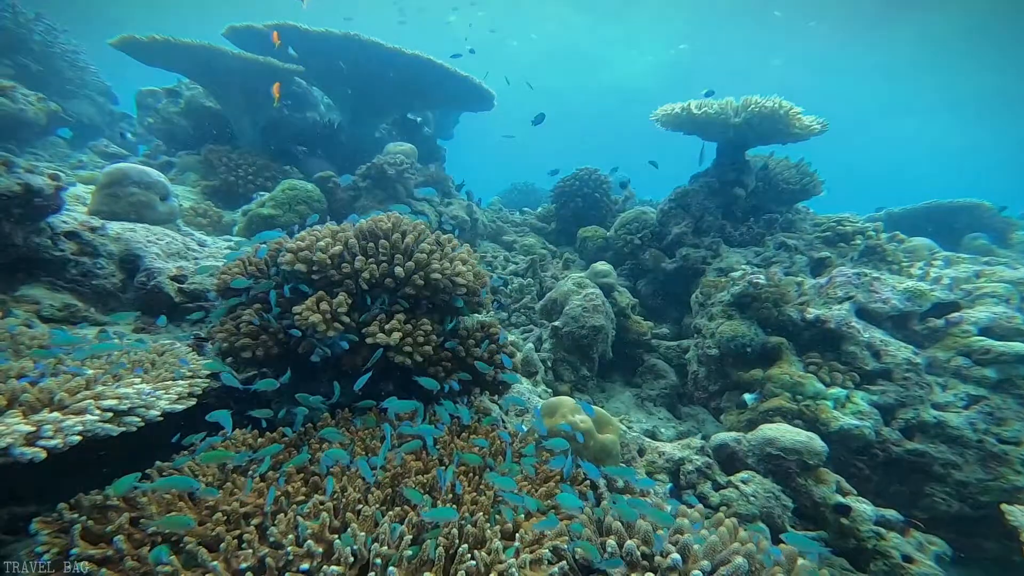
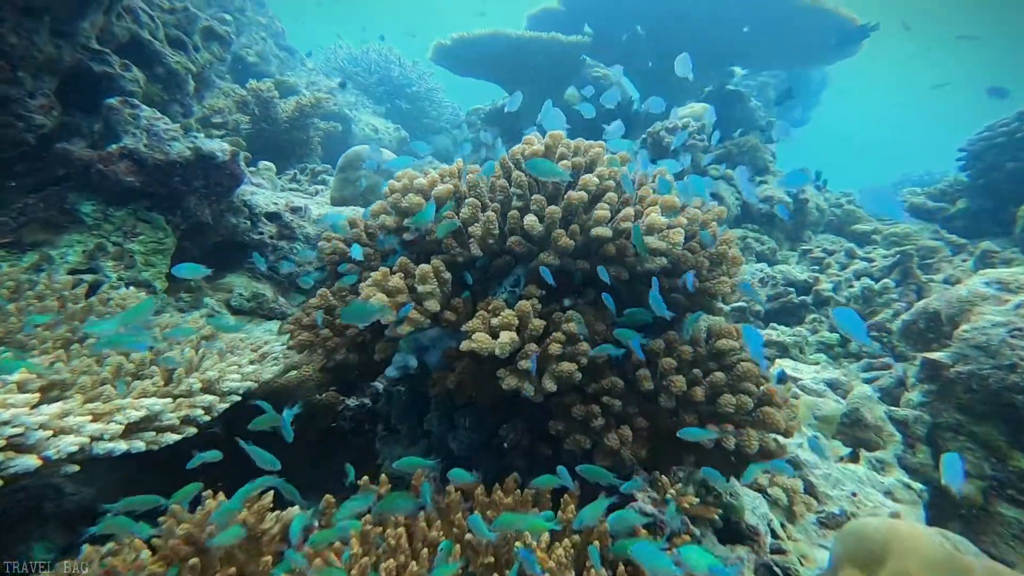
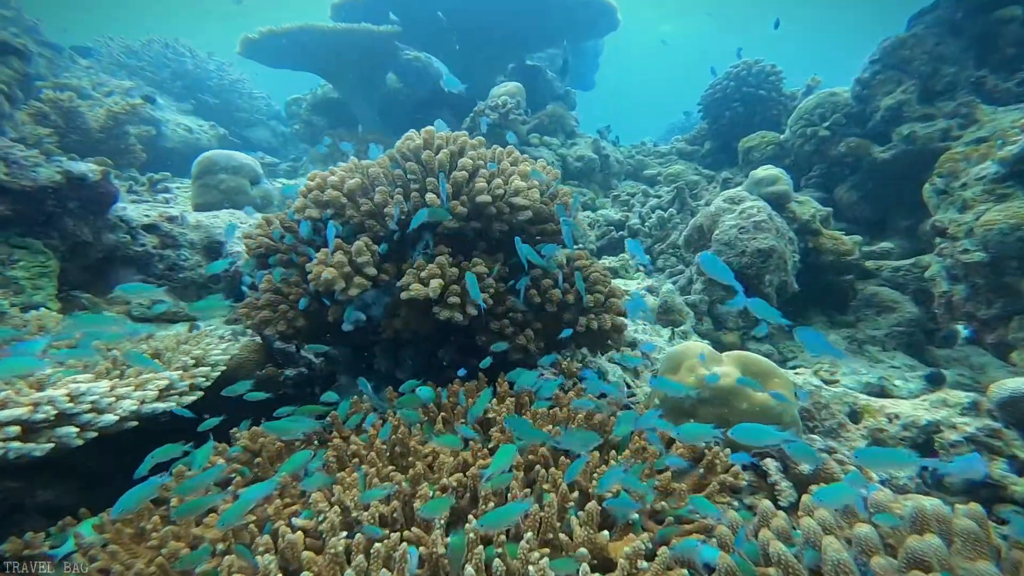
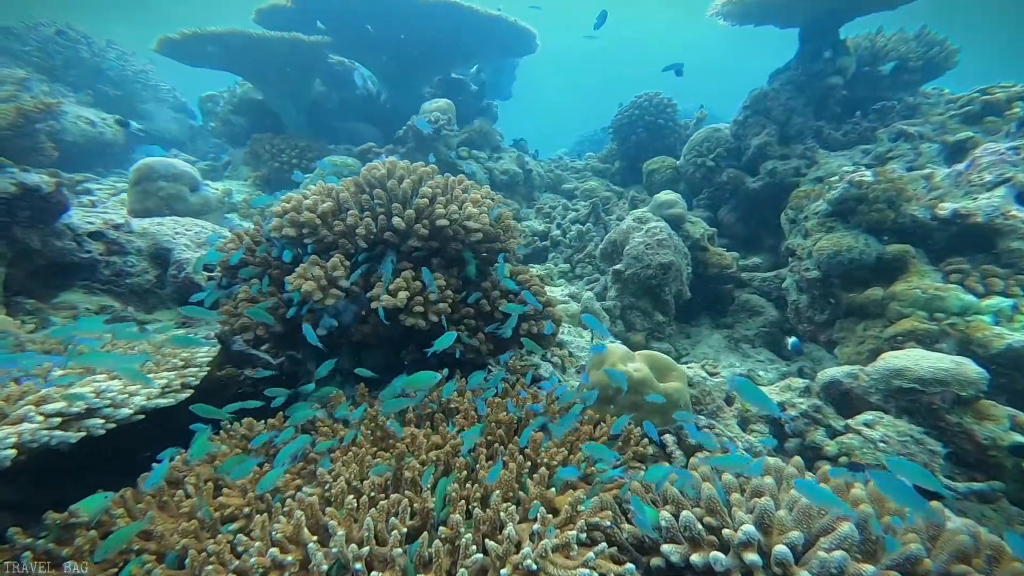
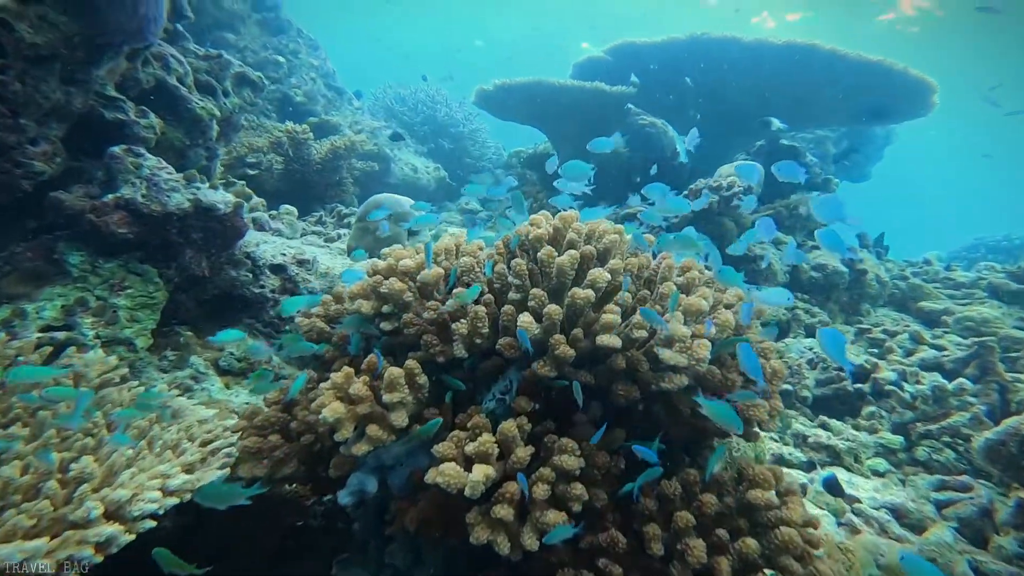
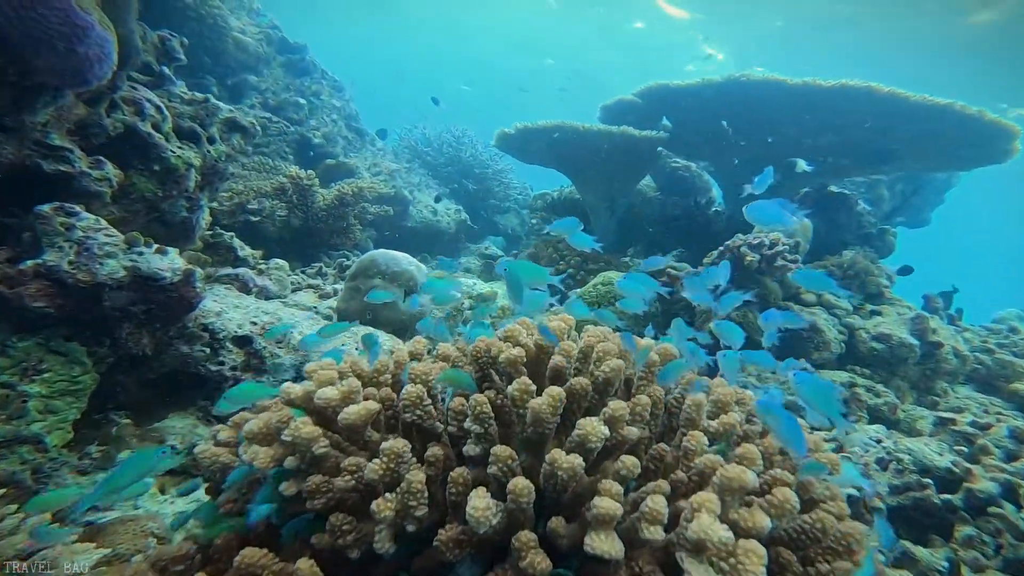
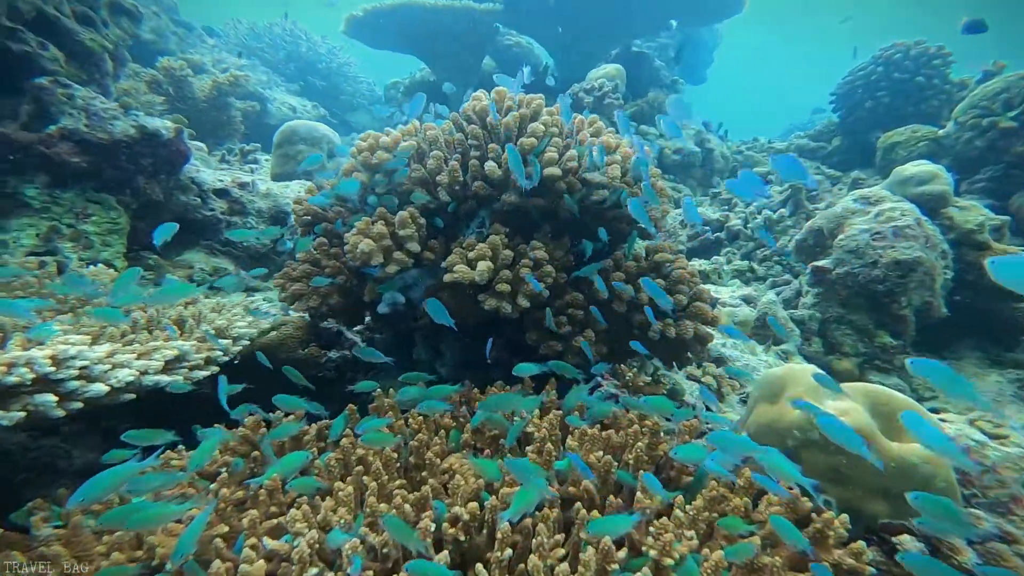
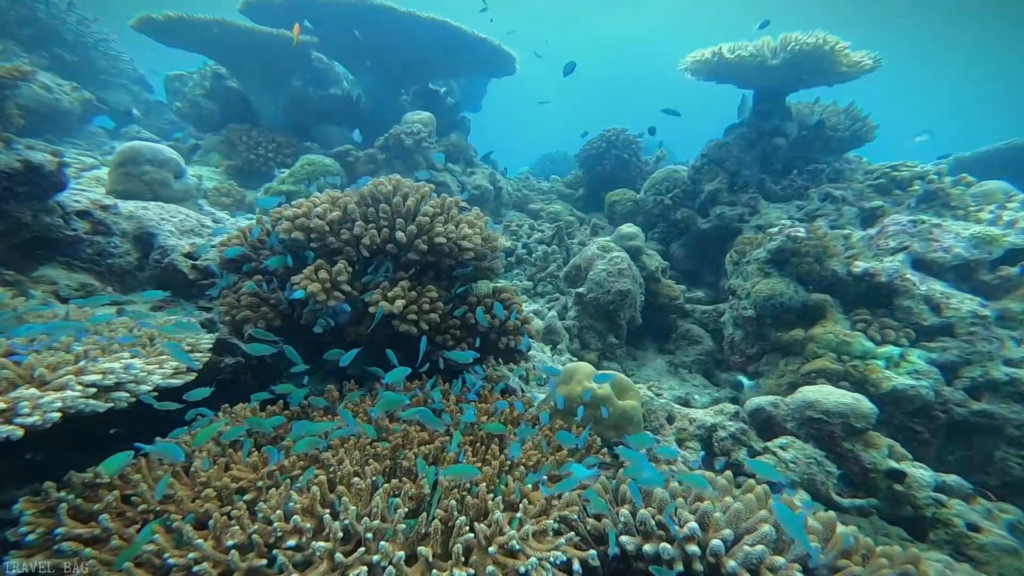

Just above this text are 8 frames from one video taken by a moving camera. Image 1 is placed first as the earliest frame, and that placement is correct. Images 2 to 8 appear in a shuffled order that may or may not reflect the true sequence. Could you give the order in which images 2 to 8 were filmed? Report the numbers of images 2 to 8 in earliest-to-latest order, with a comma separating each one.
8, 4, 3, 7, 2, 5, 6
